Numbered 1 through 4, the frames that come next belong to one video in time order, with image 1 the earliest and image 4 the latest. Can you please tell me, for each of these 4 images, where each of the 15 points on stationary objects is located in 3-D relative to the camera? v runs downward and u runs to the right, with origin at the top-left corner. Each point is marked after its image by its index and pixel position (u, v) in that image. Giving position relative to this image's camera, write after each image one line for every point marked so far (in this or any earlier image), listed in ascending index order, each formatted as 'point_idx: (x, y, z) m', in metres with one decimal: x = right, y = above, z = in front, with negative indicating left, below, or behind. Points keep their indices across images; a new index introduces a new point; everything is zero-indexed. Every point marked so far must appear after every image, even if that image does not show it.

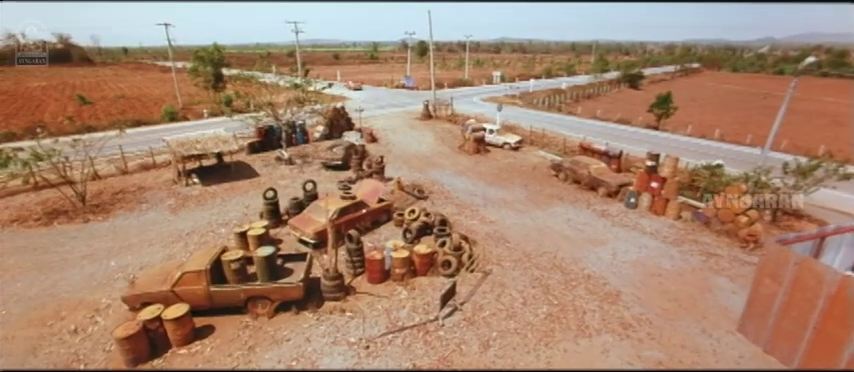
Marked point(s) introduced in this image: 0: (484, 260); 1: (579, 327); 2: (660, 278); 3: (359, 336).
0: (+1.9, -2.4, +13.2) m
1: (+3.8, -3.5, +10.1) m
2: (+7.0, -2.7, +12.1) m
3: (-1.7, -3.7, +10.1) m
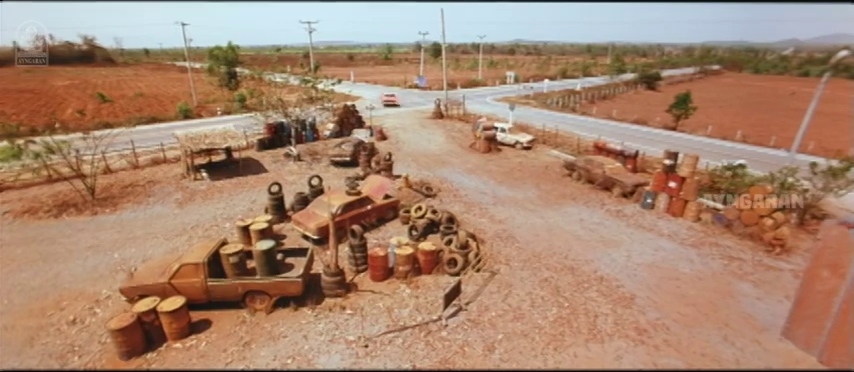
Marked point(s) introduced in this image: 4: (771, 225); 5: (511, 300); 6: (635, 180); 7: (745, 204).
0: (+2.0, -2.3, +12.7) m
1: (+3.8, -3.4, +9.5) m
2: (+7.1, -2.7, +11.4) m
3: (-1.7, -3.5, +9.7) m
4: (+11.4, -1.3, +13.5) m
5: (+2.2, -3.0, +10.7) m
6: (+8.9, +0.2, +17.4) m
7: (+11.2, -0.6, +14.3) m
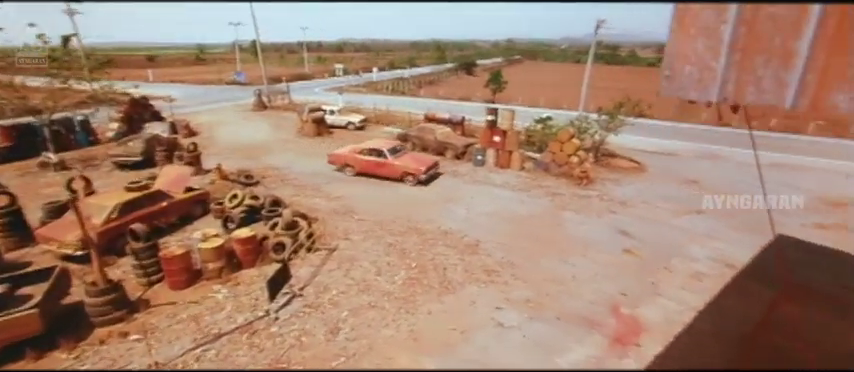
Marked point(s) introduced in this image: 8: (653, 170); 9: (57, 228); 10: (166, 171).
0: (-2.6, -1.4, +11.0) m
1: (+0.3, -2.1, +8.7) m
2: (+2.6, -1.0, +11.6) m
3: (-4.8, -3.0, +6.9) m
4: (+5.6, +0.9, +15.2) m
5: (-1.7, -2.0, +9.3) m
6: (+1.7, +1.9, +17.8) m
7: (+5.0, +1.5, +15.7) m
8: (+8.9, +0.6, +16.0) m
9: (-9.1, -1.0, +10.0) m
10: (-8.4, +0.5, +12.9) m
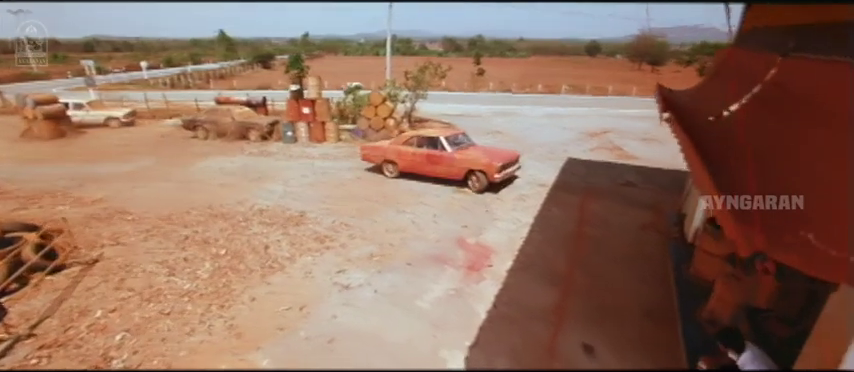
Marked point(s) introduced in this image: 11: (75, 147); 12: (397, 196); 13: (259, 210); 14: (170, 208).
0: (-6.5, -1.2, +7.7) m
1: (-2.8, -1.3, +6.9) m
2: (-2.2, 0.0, +10.5) m
3: (-6.4, -3.0, +3.2) m
4: (-1.2, +2.2, +14.9) m
5: (-4.8, -1.6, +6.6) m
6: (-6.0, +2.5, +15.6) m
7: (-2.1, +2.7, +15.1) m
8: (+1.5, +2.4, +17.0) m
9: (-11.9, -1.8, +4.1) m
10: (-12.7, -0.3, +7.0) m
11: (-13.2, +1.4, +15.2) m
12: (-0.7, -0.3, +9.7) m
13: (-3.8, -0.6, +9.2) m
14: (-6.0, -0.5, +9.5) m
